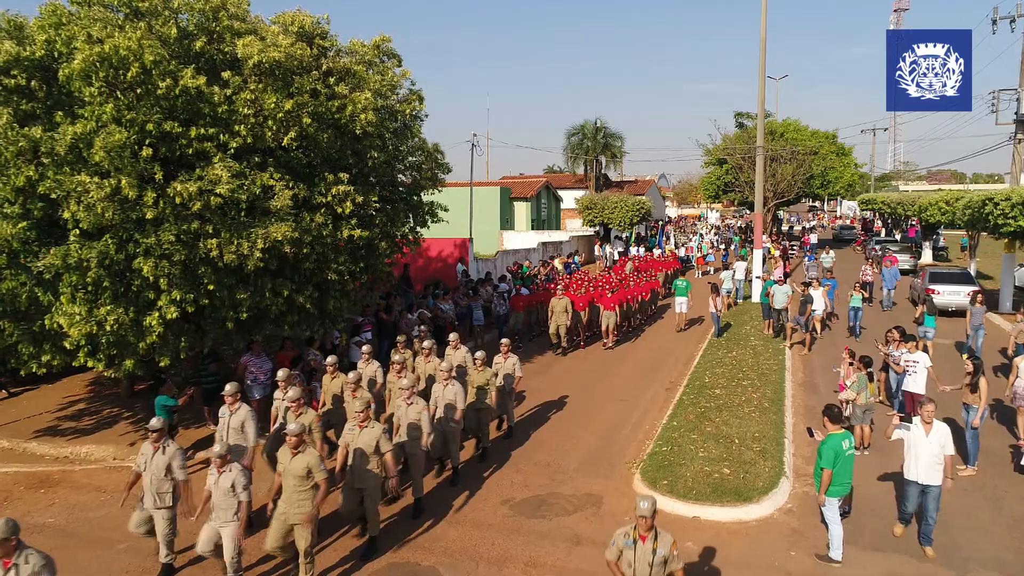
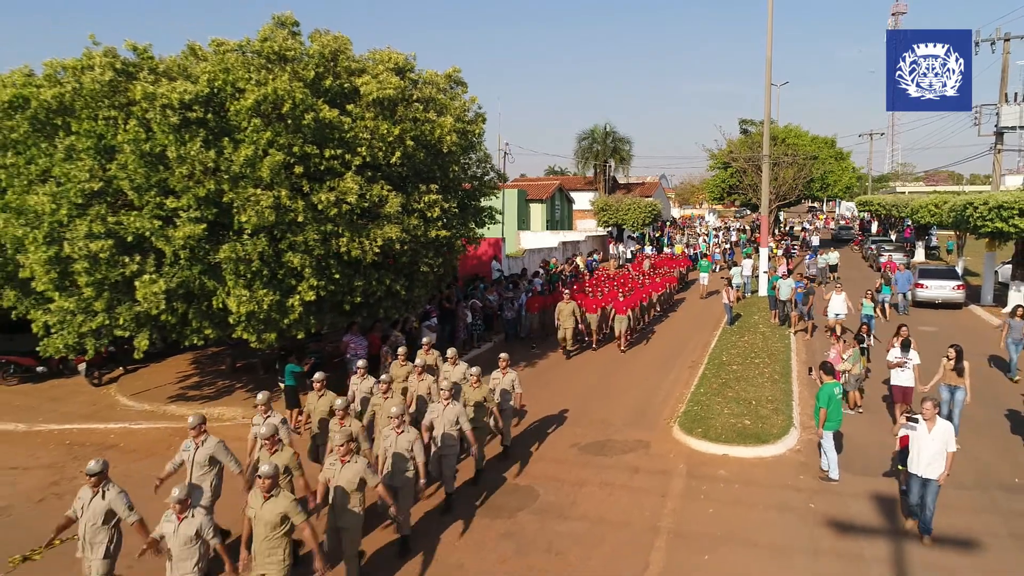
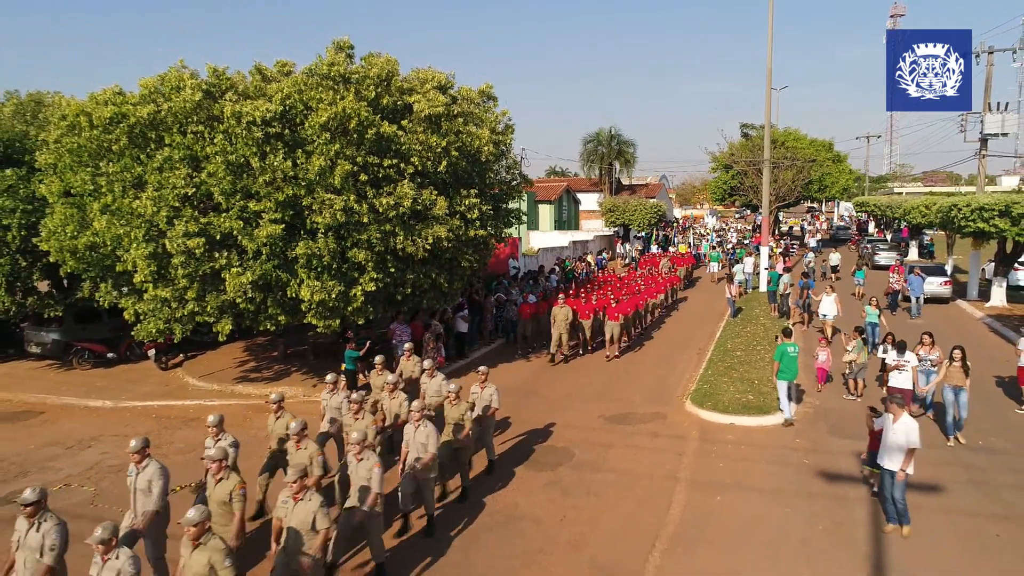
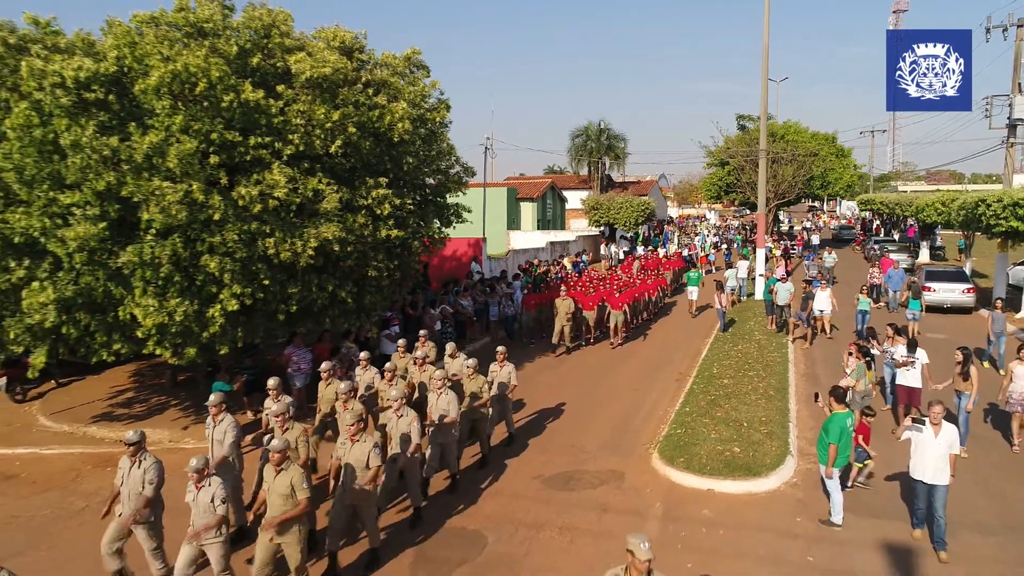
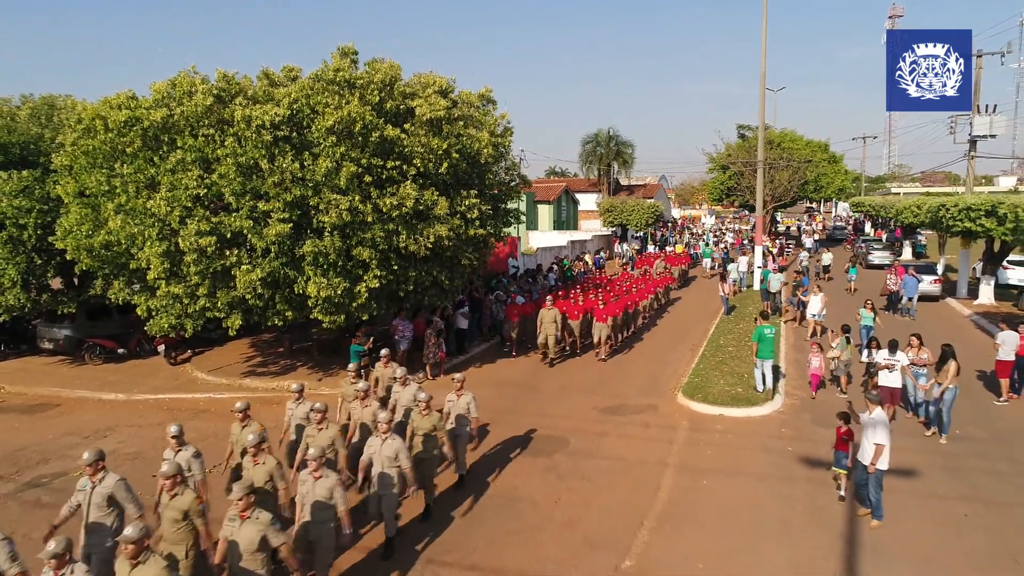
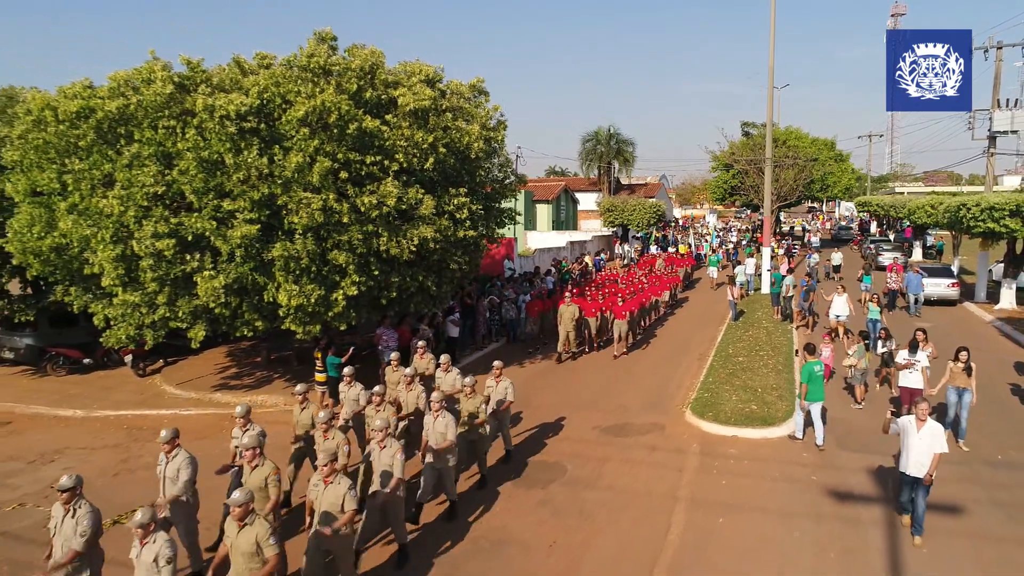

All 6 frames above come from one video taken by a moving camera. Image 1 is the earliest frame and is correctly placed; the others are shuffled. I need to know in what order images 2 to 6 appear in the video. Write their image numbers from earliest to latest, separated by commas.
4, 2, 6, 3, 5
